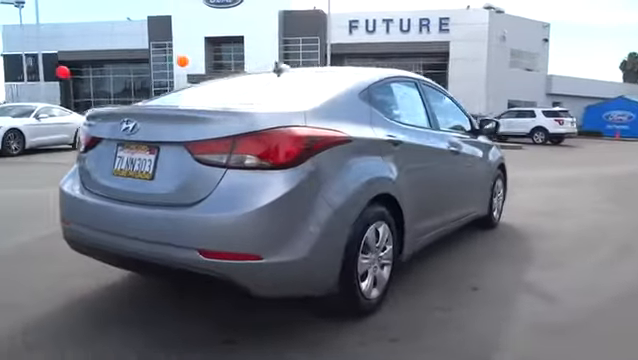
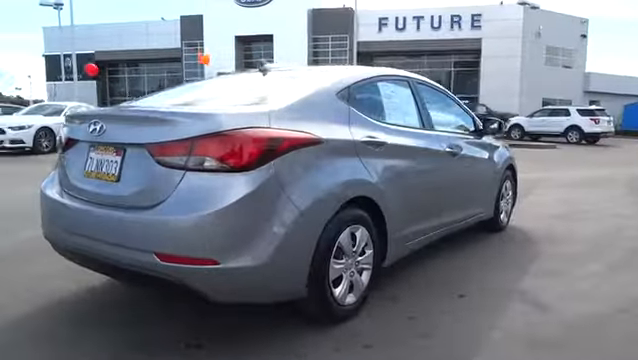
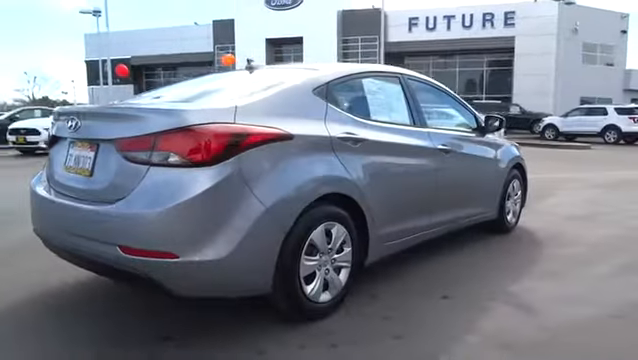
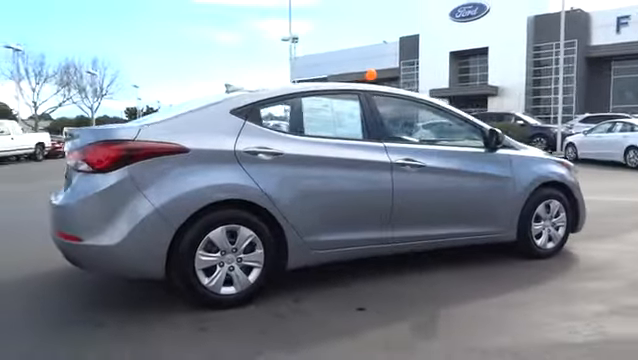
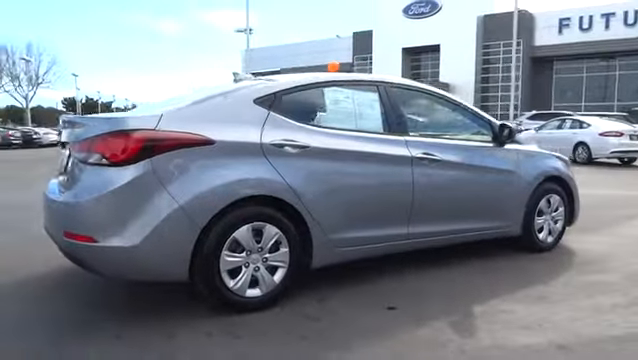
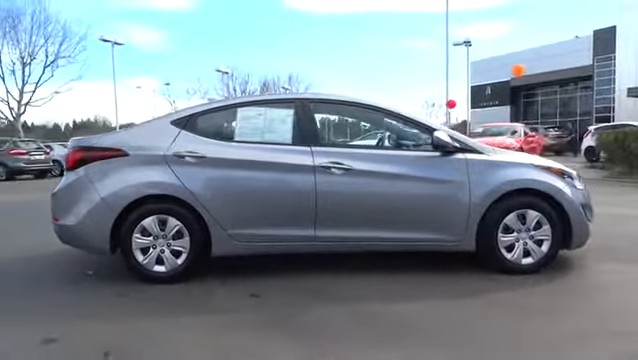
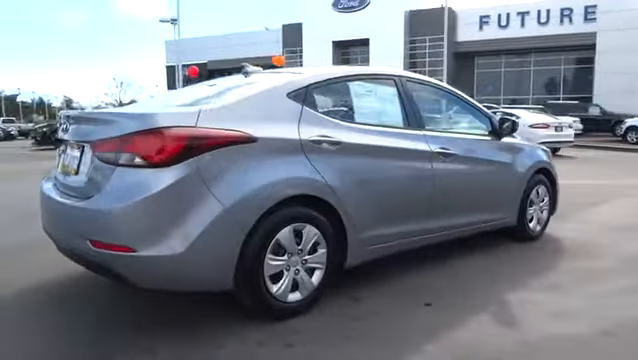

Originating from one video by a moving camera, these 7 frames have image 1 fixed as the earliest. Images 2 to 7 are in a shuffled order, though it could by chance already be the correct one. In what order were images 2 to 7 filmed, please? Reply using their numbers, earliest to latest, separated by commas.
2, 3, 7, 5, 4, 6
